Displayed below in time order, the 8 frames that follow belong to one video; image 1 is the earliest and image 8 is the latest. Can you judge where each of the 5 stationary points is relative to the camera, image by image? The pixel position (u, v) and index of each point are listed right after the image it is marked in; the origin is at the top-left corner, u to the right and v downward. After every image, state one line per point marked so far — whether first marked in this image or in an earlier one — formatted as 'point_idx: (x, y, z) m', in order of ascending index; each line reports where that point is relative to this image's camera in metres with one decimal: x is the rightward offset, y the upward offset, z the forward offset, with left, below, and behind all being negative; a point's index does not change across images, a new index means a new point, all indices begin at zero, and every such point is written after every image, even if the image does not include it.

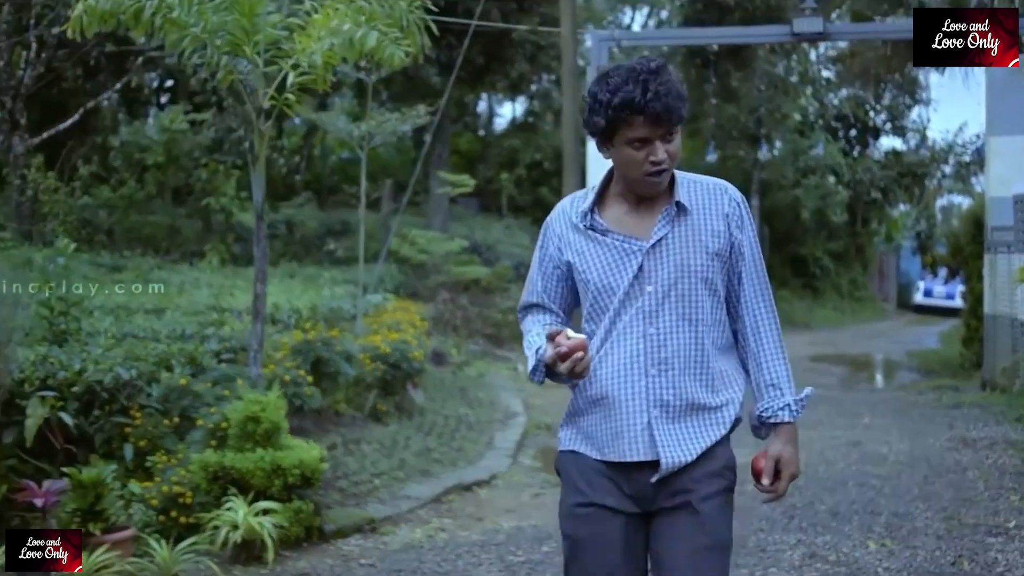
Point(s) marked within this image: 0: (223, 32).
0: (-1.1, +1.0, +6.5) m
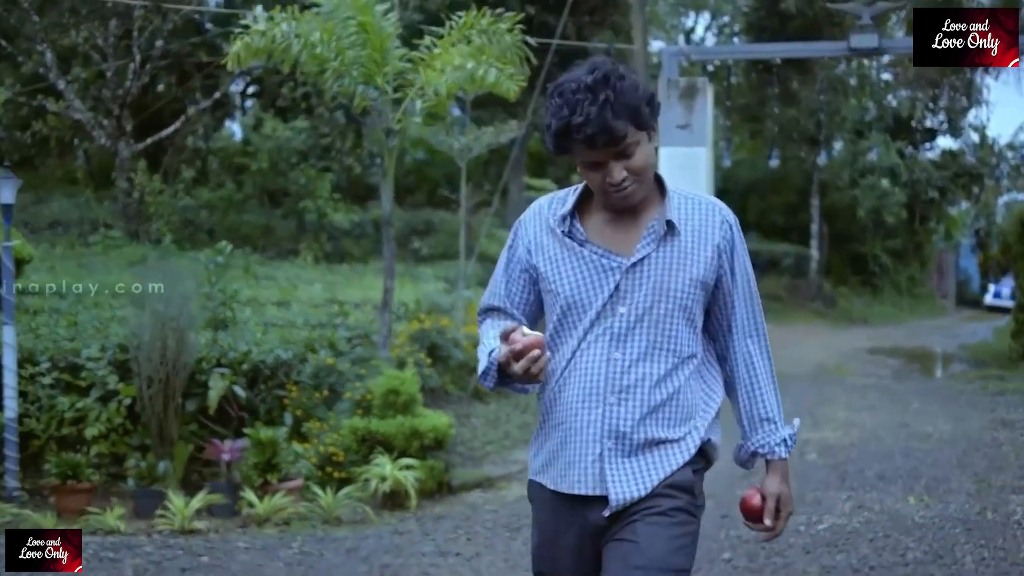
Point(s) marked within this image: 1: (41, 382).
0: (-0.7, +1.0, +7.6) m
1: (-1.8, -0.4, +6.4) m
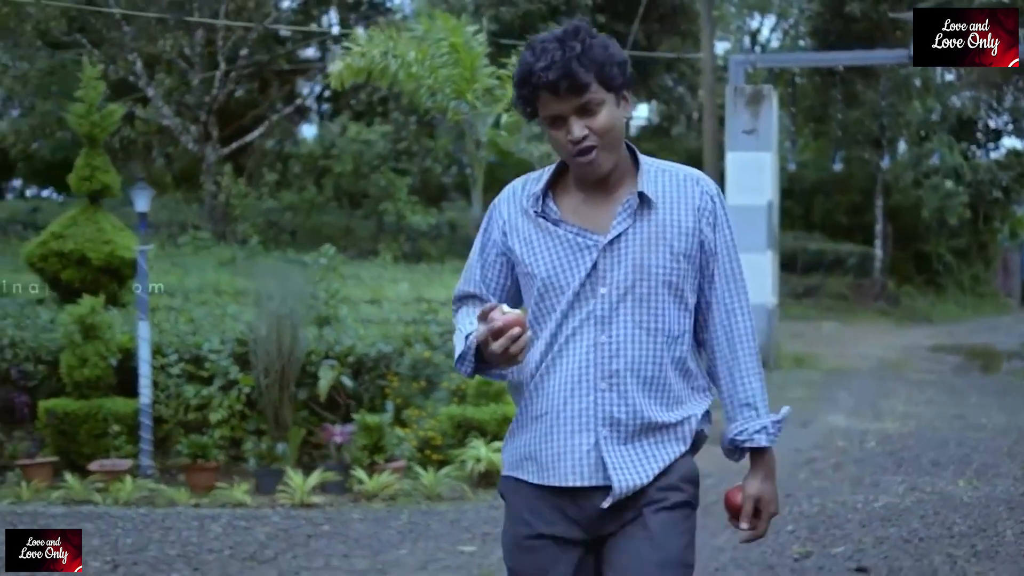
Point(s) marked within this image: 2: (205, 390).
0: (-0.3, +1.0, +8.2) m
1: (-1.5, -0.4, +7.1) m
2: (-1.3, -0.4, +7.0) m
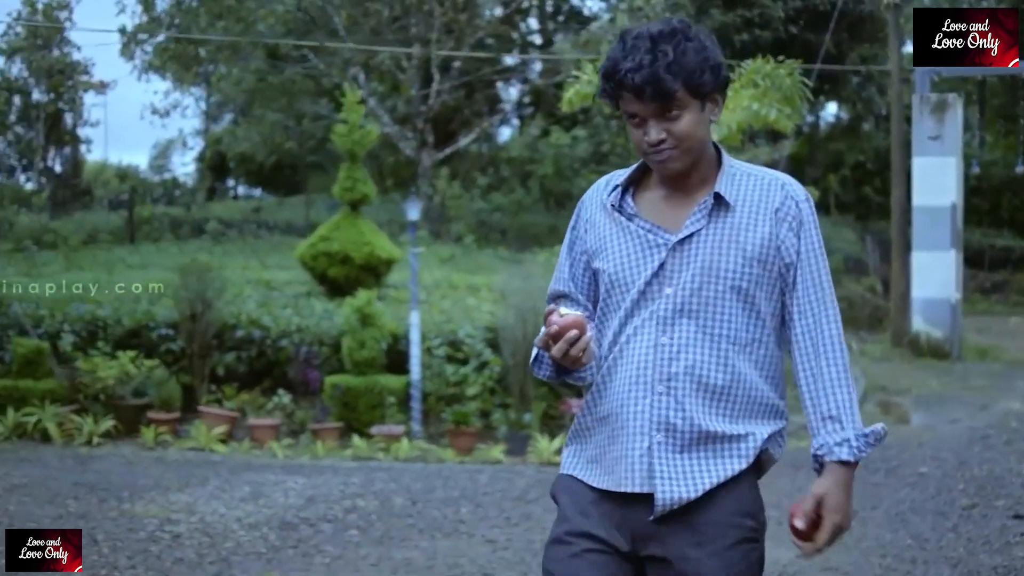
0: (+0.9, +1.1, +9.4) m
1: (-0.4, -0.3, +8.4) m
2: (-0.3, -0.4, +8.4) m
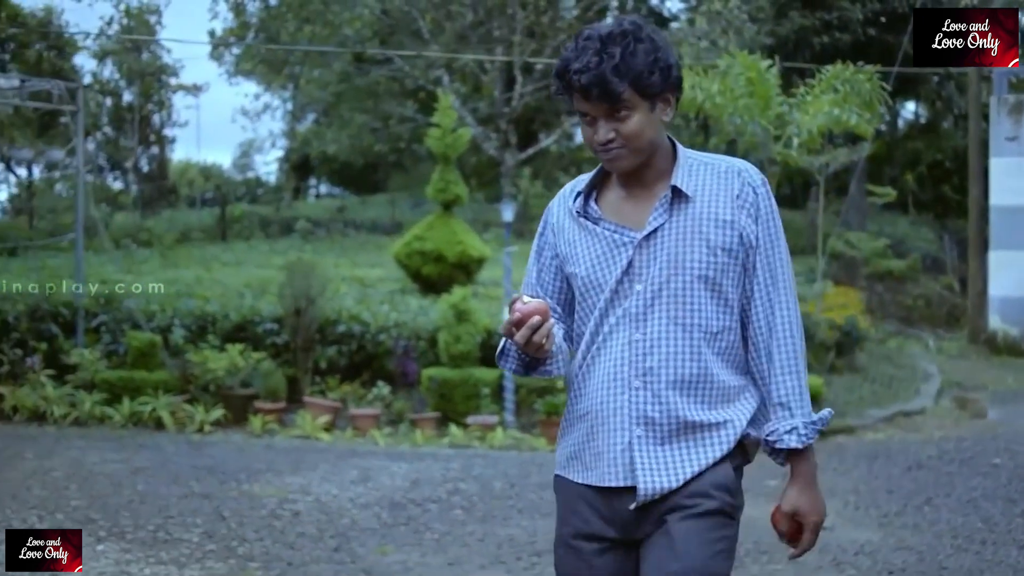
0: (+1.4, +1.1, +9.8) m
1: (+0.1, -0.3, +8.9) m
2: (+0.2, -0.4, +8.8) m
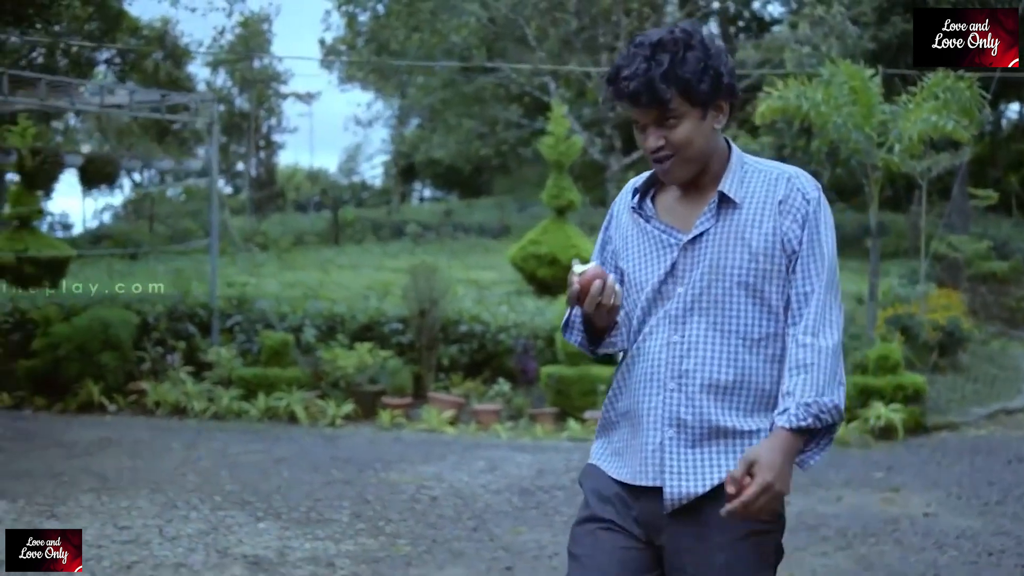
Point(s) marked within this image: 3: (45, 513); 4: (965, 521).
0: (+2.1, +1.1, +10.2) m
1: (+0.7, -0.3, +9.3) m
2: (+0.9, -0.4, +9.2) m
3: (-1.8, -0.8, +6.2) m
4: (+1.7, -0.9, +6.3) m
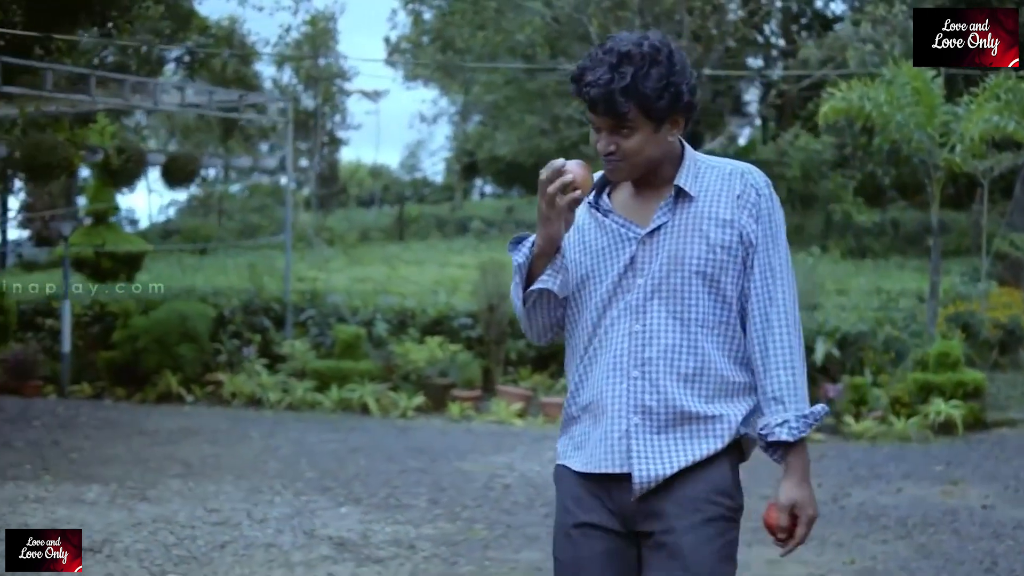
0: (+2.5, +1.1, +10.3) m
1: (+1.1, -0.3, +9.5) m
2: (+1.2, -0.4, +9.4) m
3: (-1.5, -0.8, +6.5) m
4: (+2.0, -0.9, +6.5) m
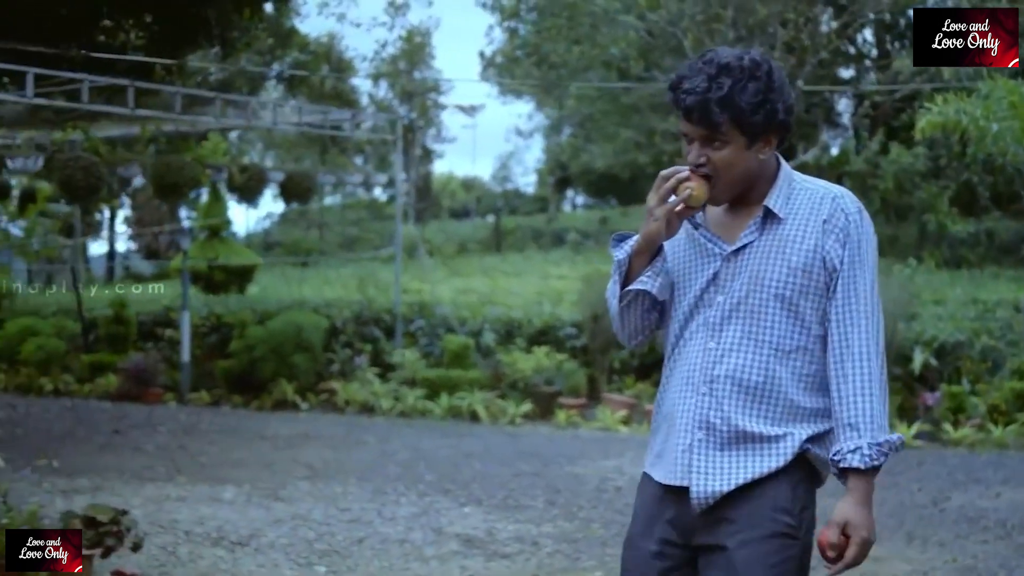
0: (+3.2, +1.0, +10.5) m
1: (+1.7, -0.4, +9.8) m
2: (+1.8, -0.5, +9.7) m
3: (-1.0, -0.9, +6.9) m
4: (+2.5, -0.9, +6.7) m
